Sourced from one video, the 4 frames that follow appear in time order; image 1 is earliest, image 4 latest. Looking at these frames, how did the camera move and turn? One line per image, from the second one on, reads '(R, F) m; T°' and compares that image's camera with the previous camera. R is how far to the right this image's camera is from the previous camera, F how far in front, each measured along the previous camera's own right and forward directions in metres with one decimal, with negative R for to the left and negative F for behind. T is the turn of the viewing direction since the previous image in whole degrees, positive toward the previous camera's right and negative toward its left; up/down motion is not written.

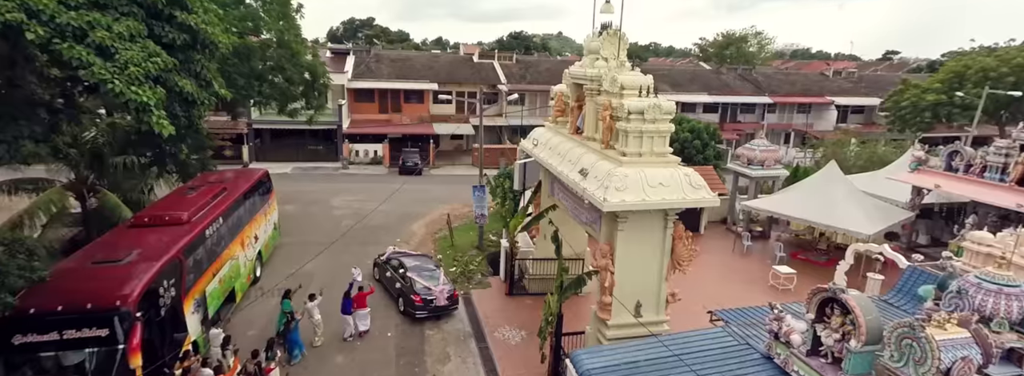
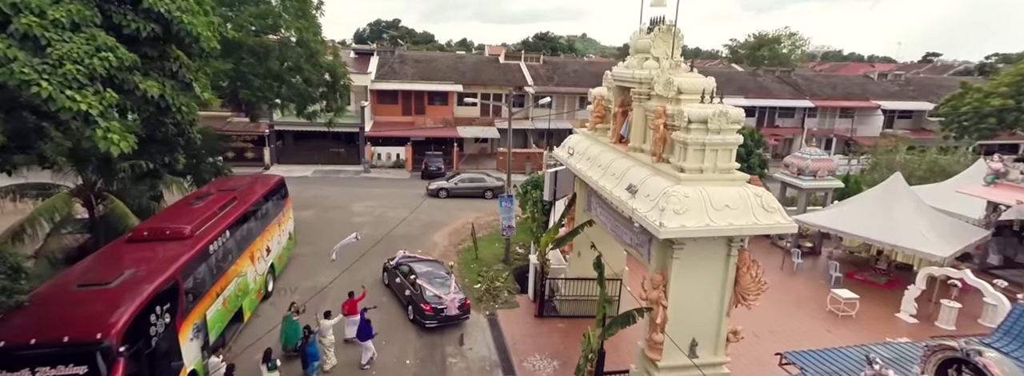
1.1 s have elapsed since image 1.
(-0.2, +1.2) m; -2°
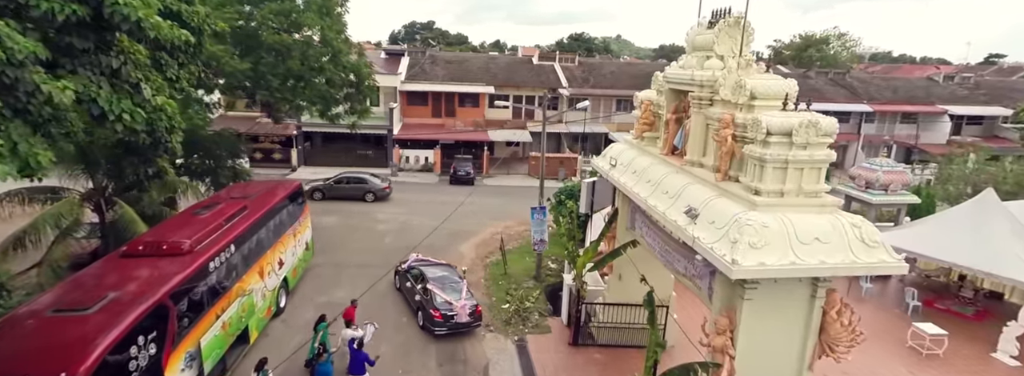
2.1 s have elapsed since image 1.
(-0.1, +1.2) m; -3°
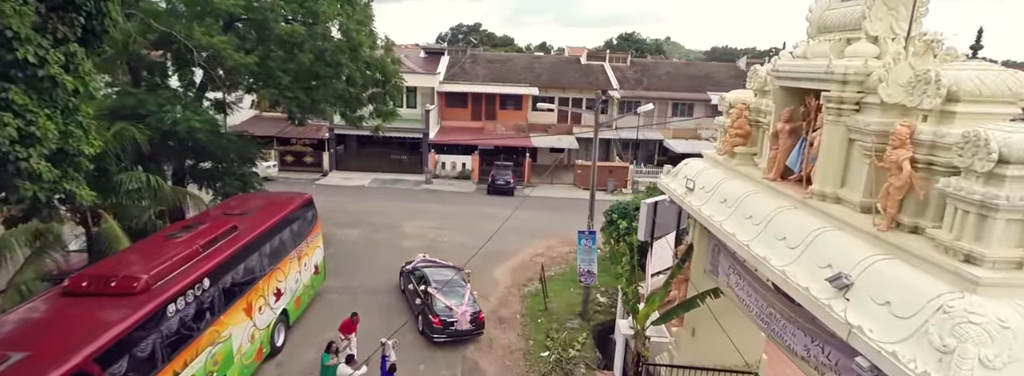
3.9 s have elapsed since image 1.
(0.0, +2.3) m; -5°
